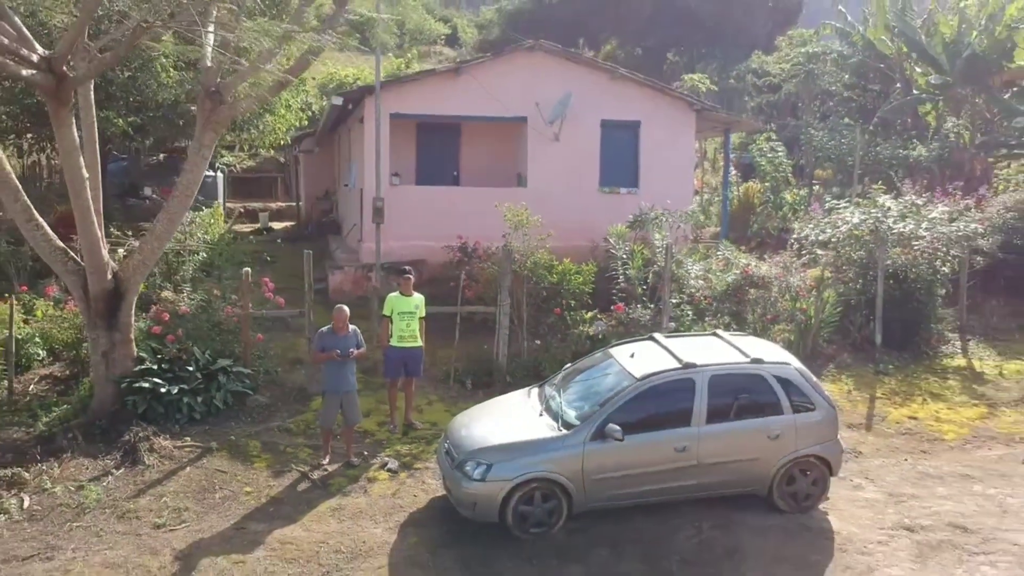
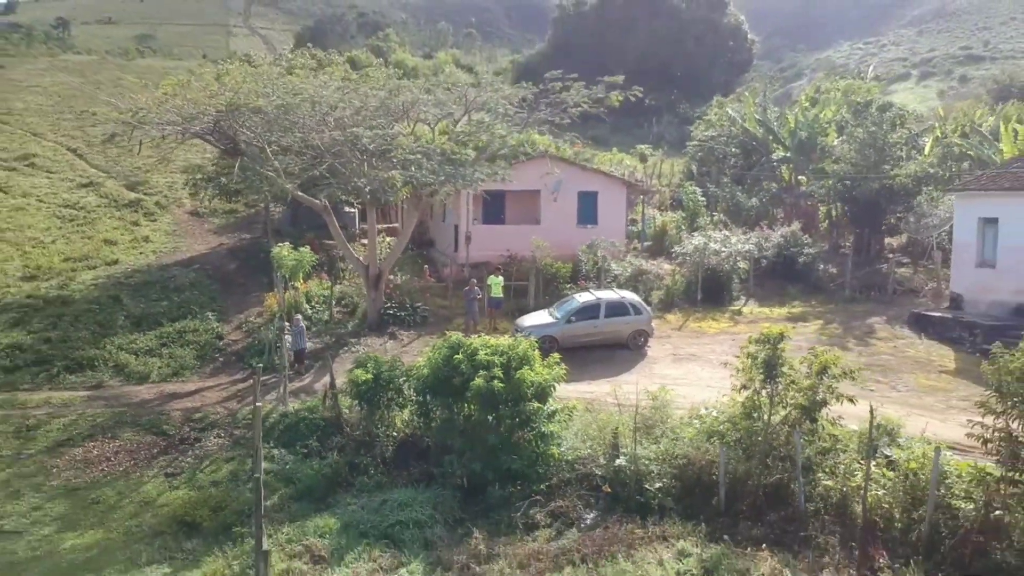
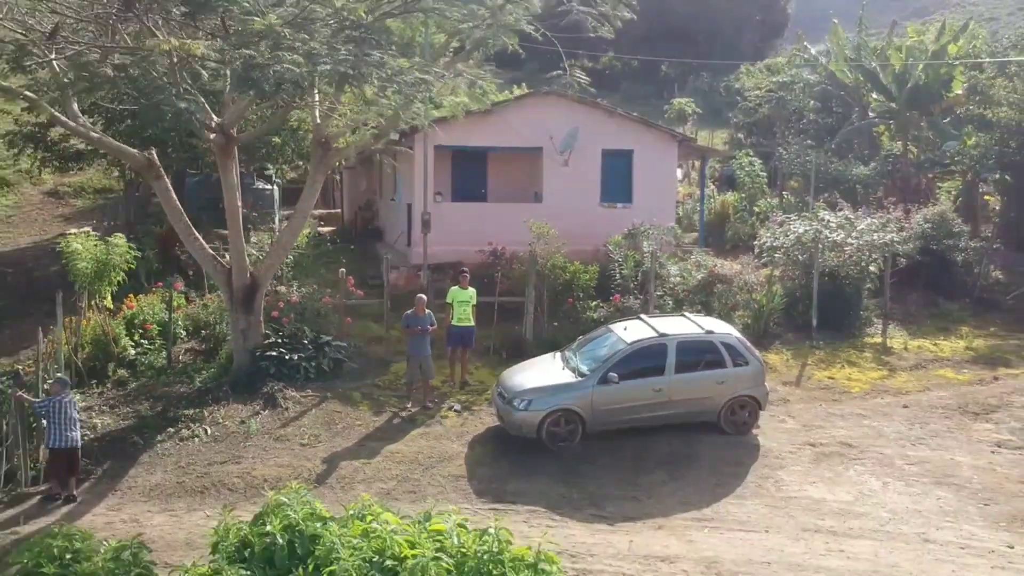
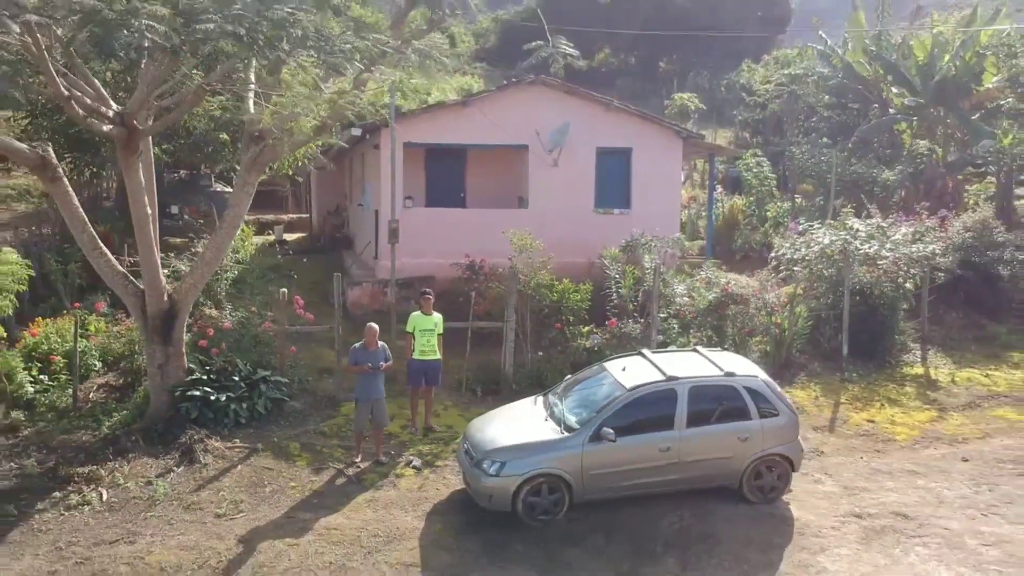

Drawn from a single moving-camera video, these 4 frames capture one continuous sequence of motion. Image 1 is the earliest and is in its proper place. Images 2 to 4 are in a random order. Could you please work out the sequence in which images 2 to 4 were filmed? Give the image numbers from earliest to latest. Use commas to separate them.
4, 3, 2
